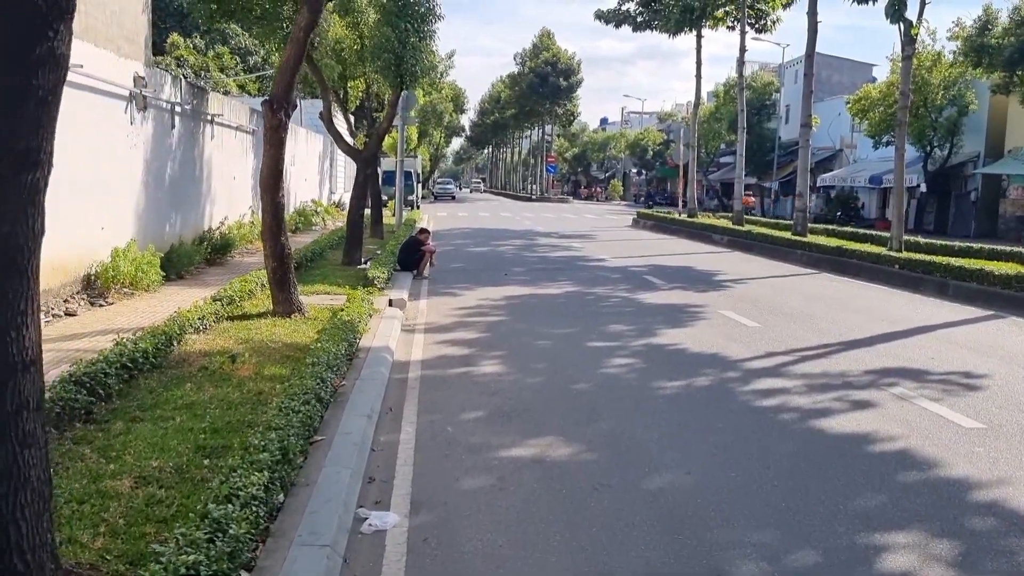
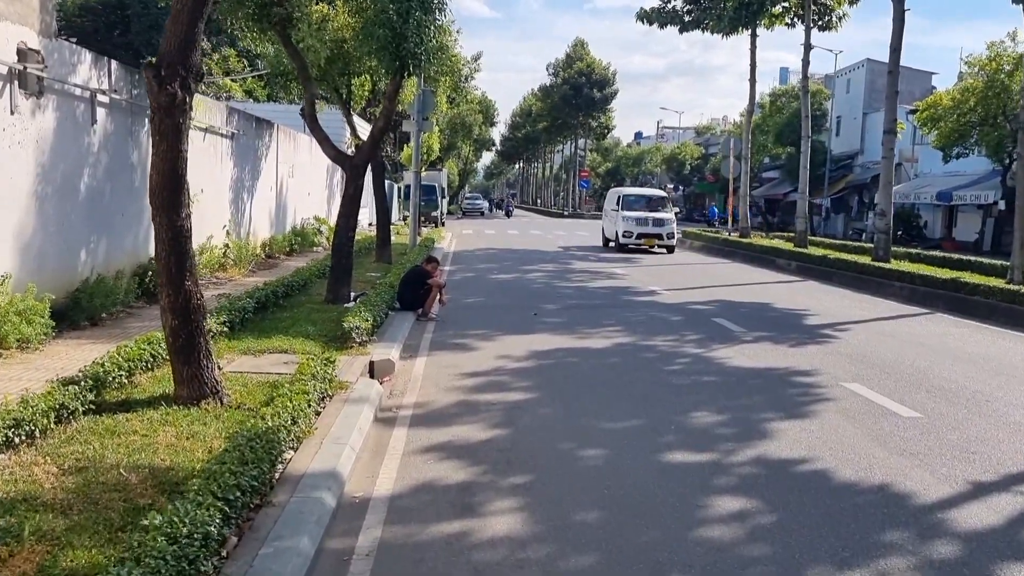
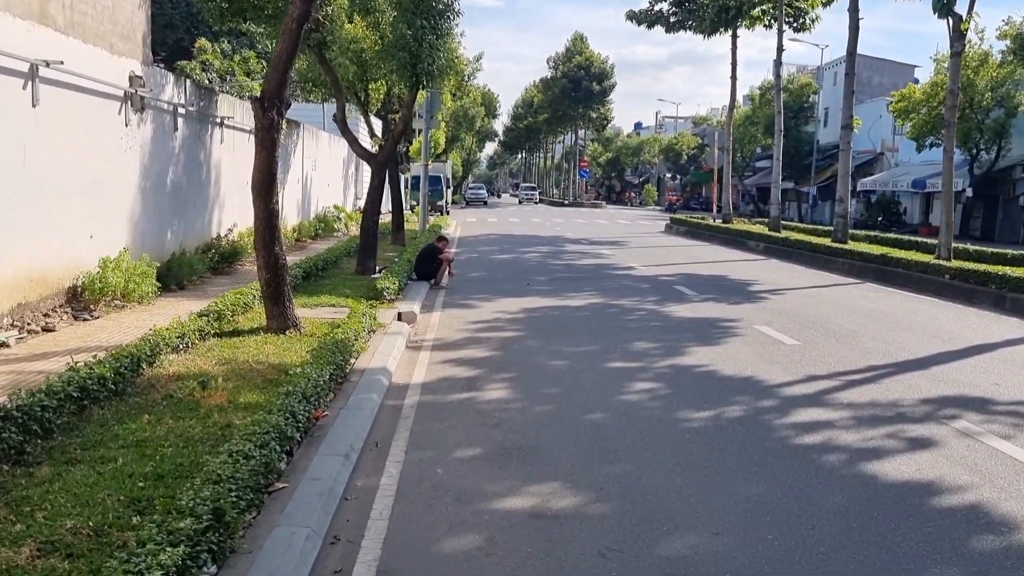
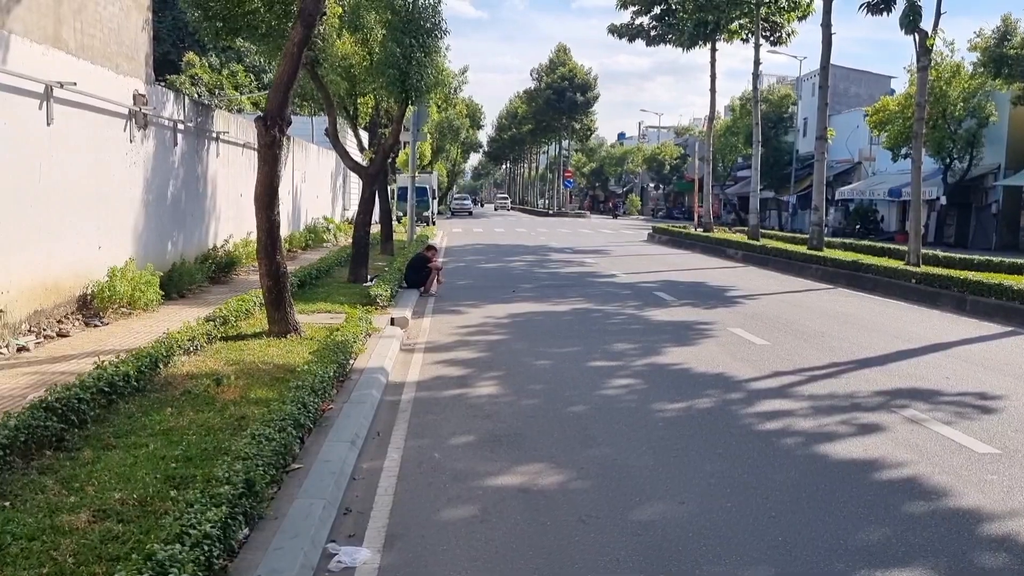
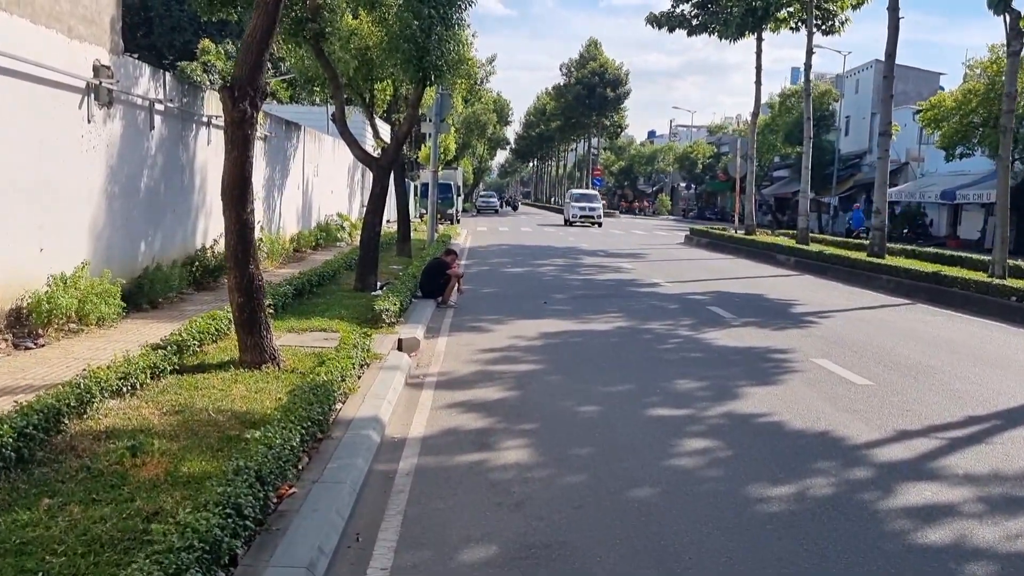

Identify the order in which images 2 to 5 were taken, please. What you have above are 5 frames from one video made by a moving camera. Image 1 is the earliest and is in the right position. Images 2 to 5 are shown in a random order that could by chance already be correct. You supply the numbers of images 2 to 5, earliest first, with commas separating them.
4, 3, 5, 2
